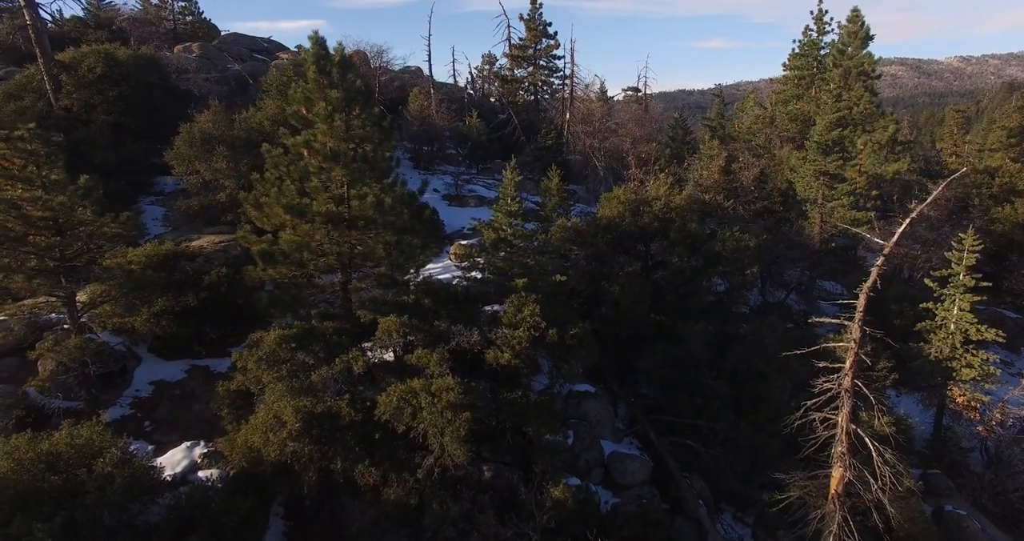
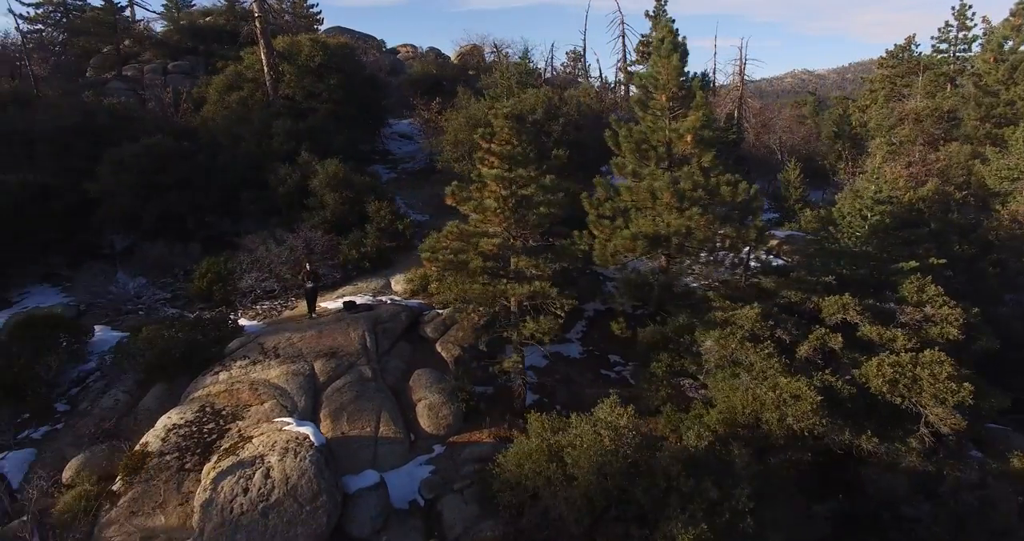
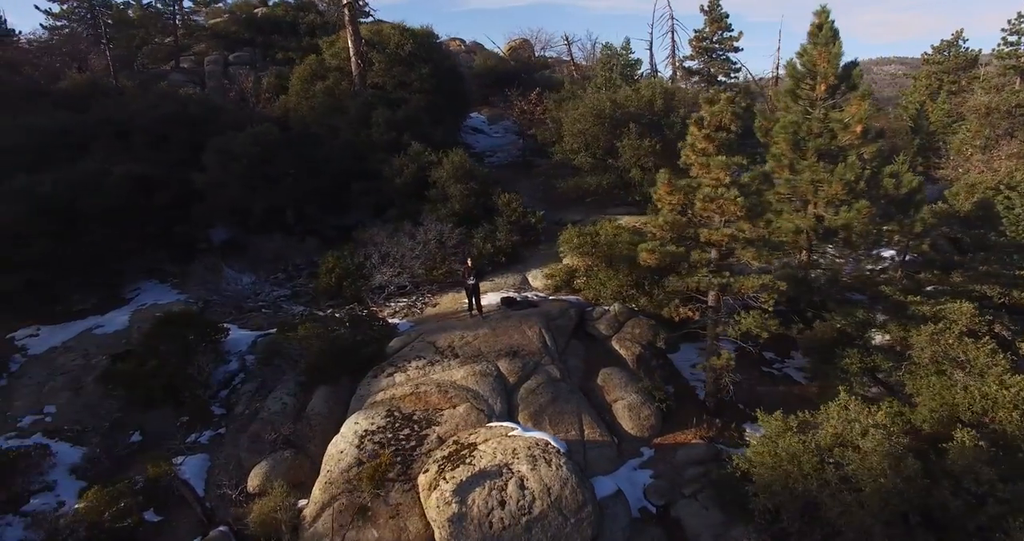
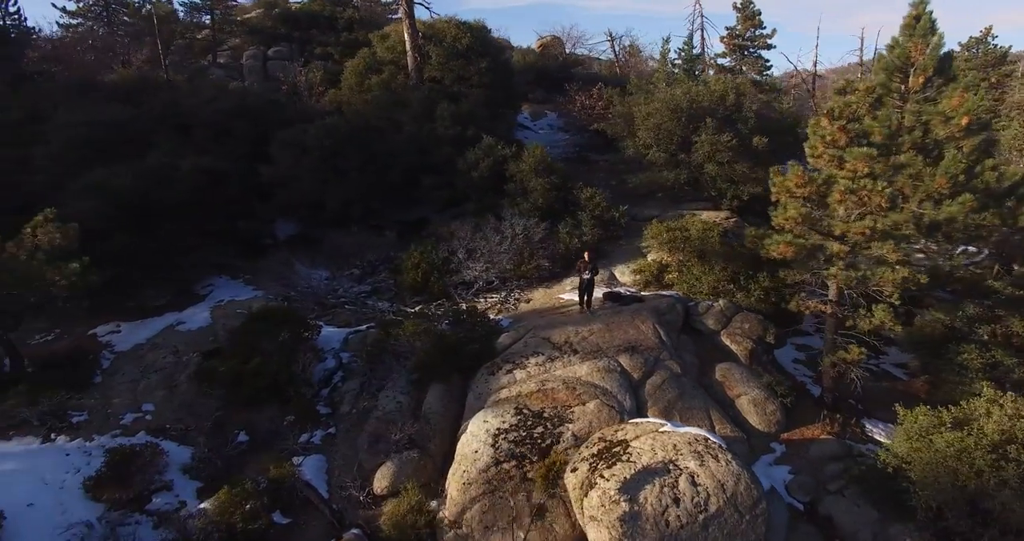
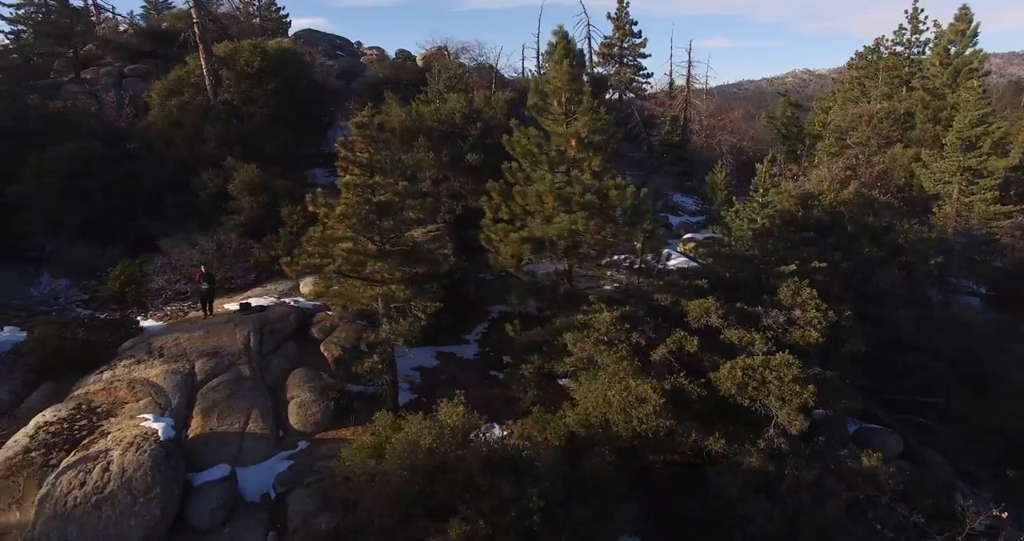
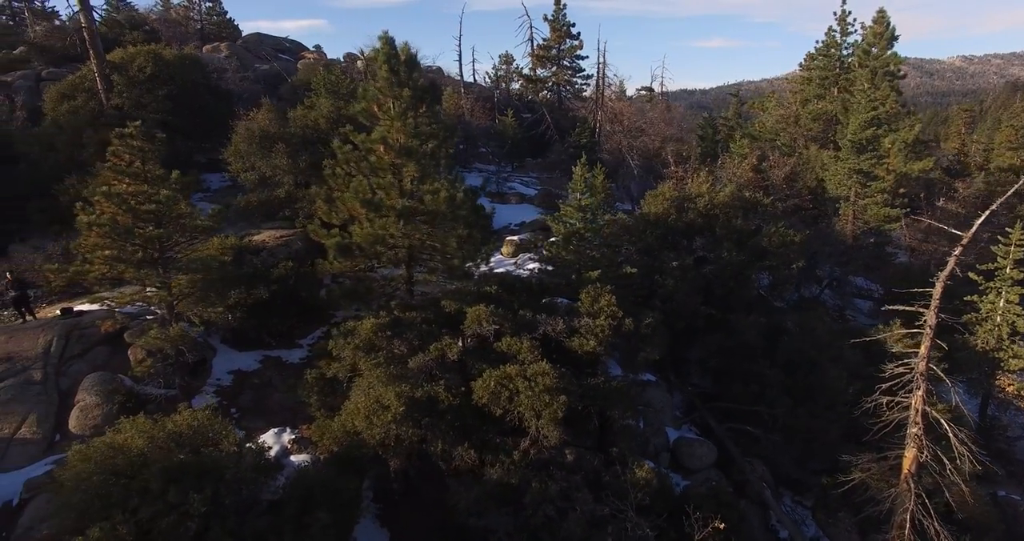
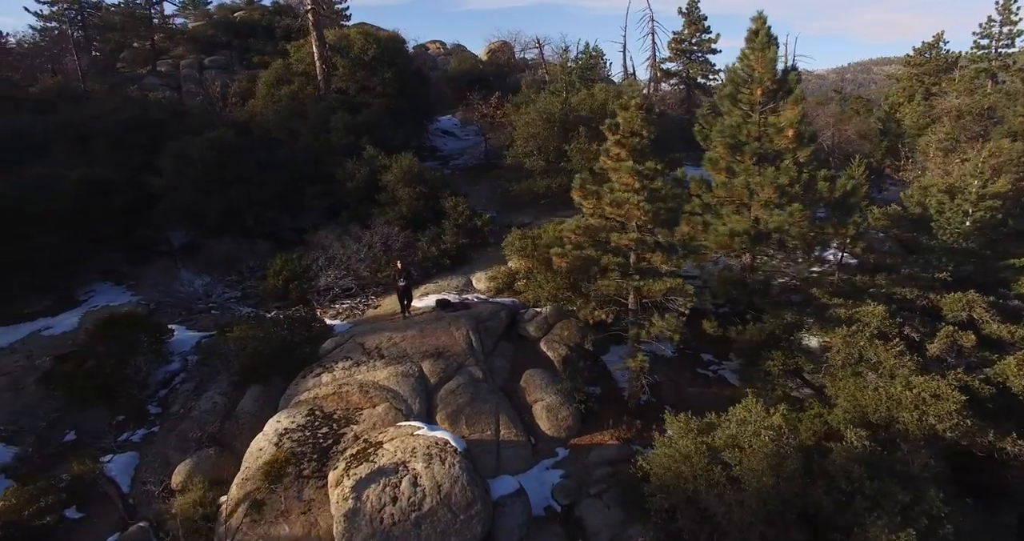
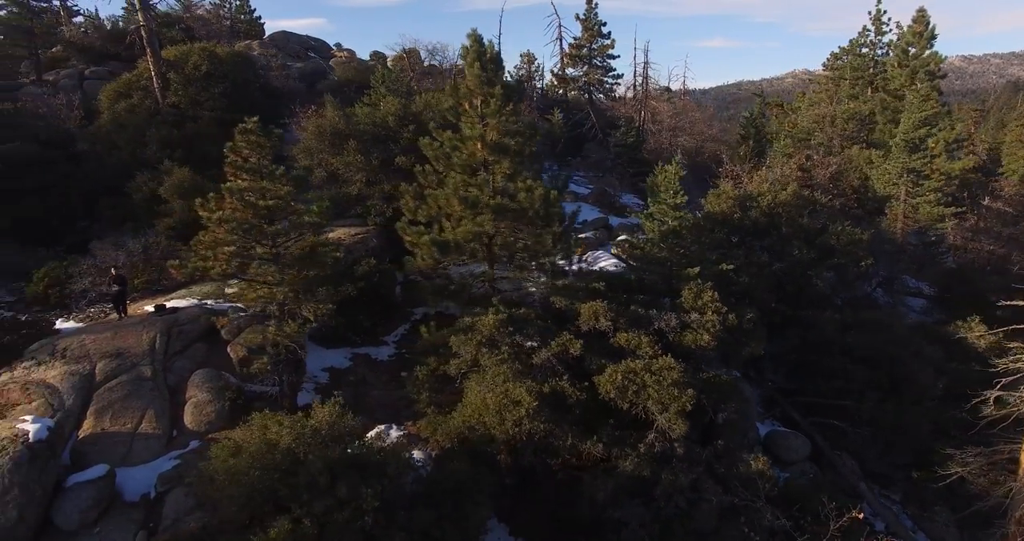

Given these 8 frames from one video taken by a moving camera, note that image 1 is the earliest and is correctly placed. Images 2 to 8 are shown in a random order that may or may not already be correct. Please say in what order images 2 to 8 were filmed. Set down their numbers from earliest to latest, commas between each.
6, 8, 5, 2, 7, 3, 4
